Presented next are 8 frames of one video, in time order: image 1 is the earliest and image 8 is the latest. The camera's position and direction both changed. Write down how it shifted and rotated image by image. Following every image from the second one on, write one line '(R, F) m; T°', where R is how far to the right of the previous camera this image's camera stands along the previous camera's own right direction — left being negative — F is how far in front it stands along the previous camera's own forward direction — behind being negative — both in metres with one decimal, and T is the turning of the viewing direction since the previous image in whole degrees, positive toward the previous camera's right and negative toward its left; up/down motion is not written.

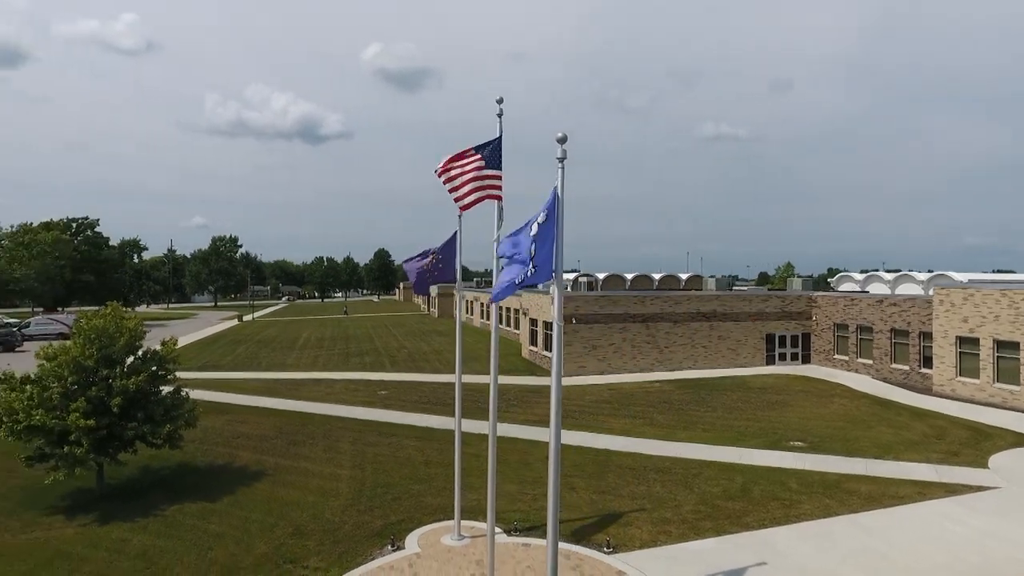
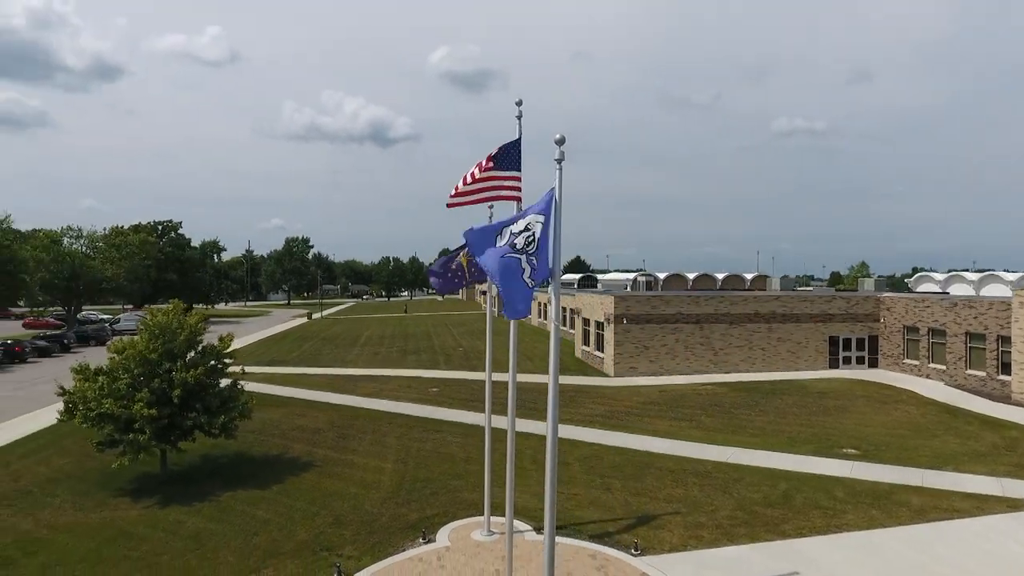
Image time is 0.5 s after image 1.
(+0.7, -0.1) m; -6°
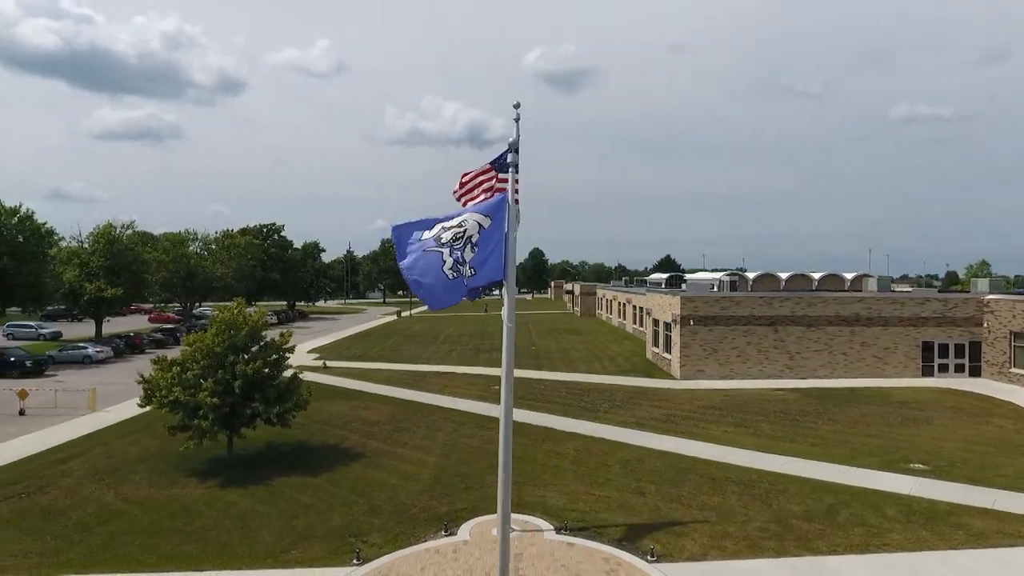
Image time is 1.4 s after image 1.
(+1.5, 0.0) m; -9°
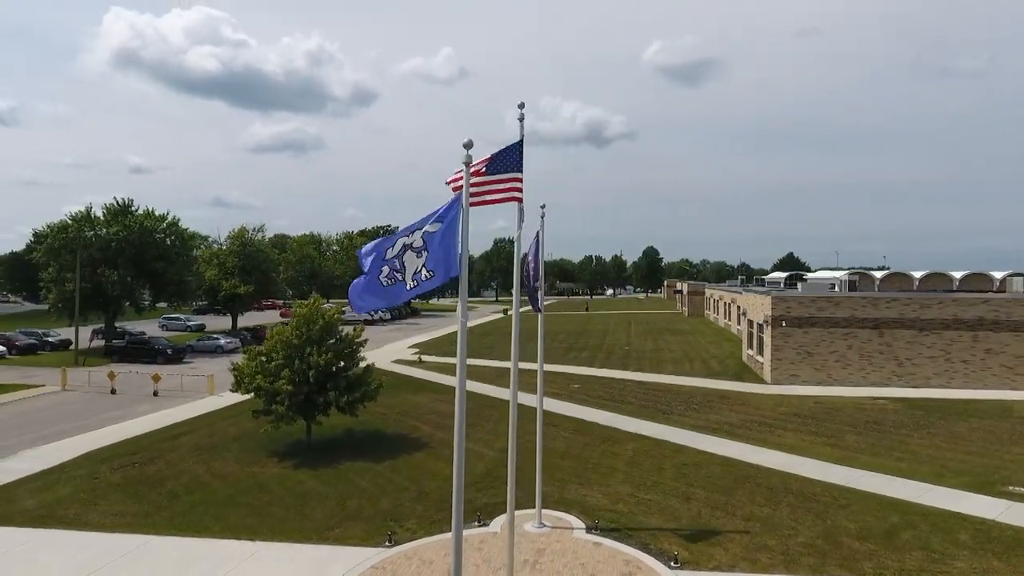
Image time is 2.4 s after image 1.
(+1.7, 0.0) m; -11°
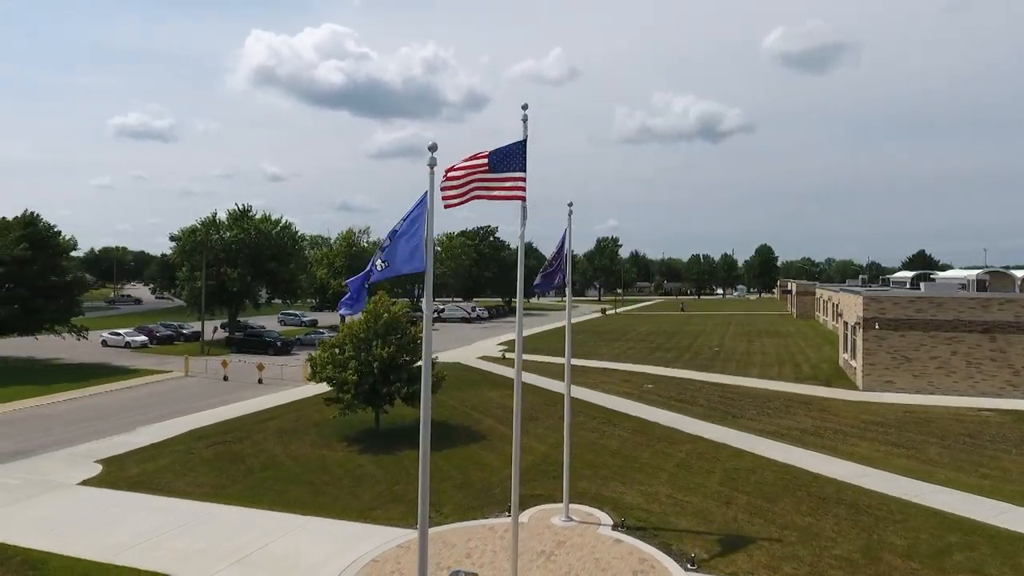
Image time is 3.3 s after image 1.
(+1.6, -0.2) m; -10°
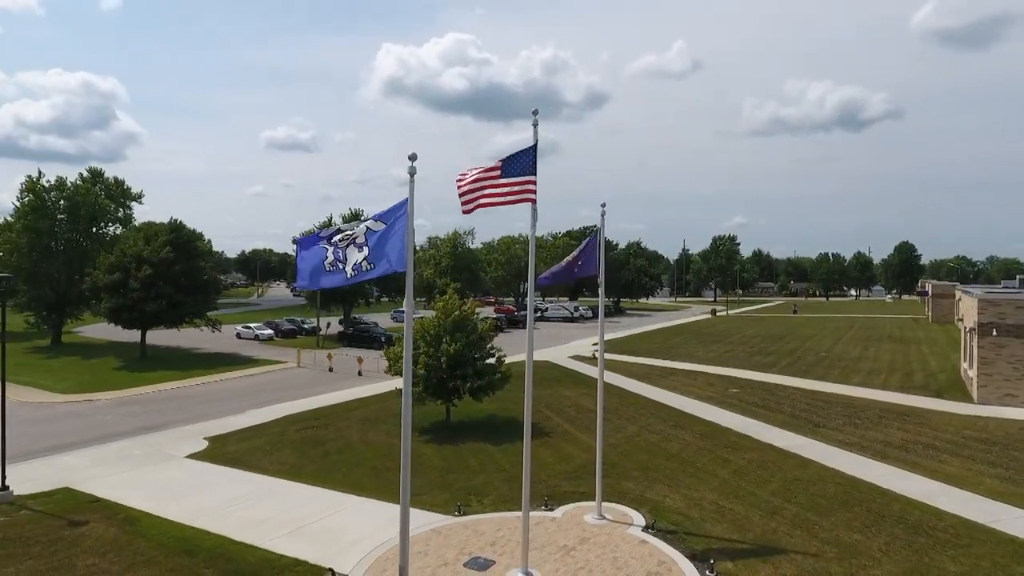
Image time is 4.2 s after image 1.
(+1.7, -0.2) m; -11°
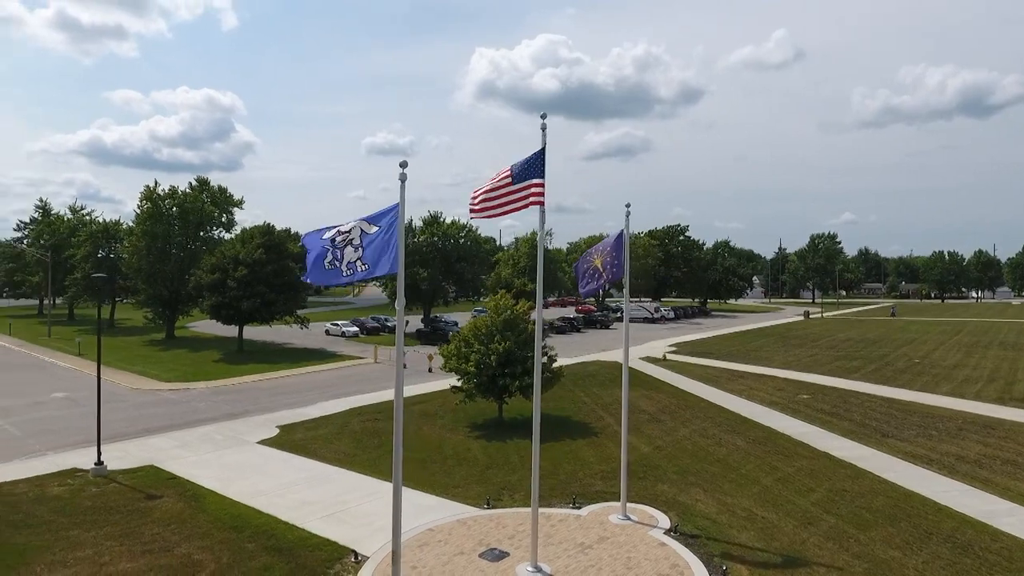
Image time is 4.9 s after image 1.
(+1.3, -0.2) m; -8°
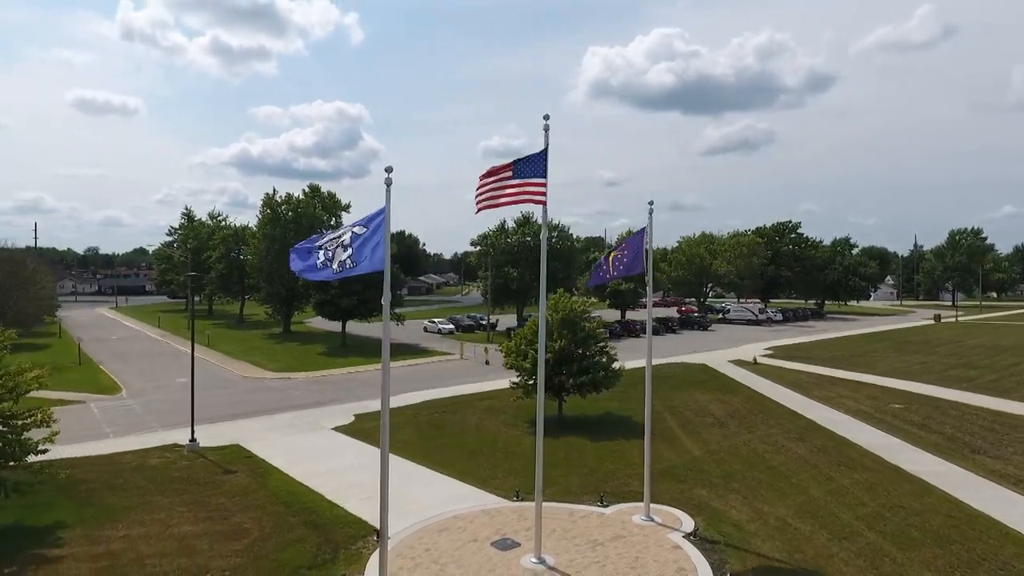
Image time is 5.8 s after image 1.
(+1.8, -0.1) m; -10°
